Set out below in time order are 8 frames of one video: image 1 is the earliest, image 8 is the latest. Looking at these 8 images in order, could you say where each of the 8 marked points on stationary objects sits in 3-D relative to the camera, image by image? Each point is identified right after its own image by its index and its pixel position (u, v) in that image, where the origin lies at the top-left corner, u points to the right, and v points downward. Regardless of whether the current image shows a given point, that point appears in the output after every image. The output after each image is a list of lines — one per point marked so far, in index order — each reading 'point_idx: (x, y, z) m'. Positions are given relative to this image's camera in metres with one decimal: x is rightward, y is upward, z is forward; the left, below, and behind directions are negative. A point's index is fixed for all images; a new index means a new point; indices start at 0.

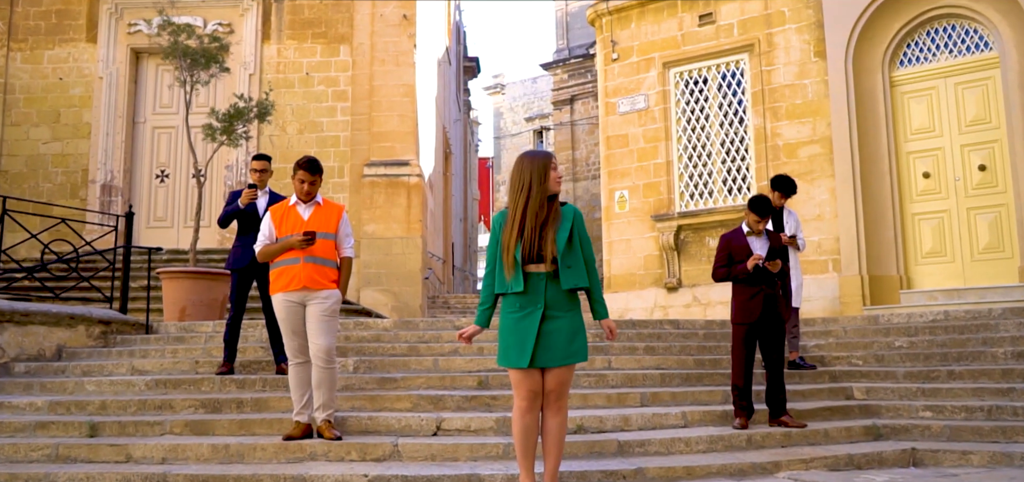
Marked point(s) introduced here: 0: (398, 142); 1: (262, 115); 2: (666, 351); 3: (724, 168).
0: (-2.0, +1.7, +13.8) m
1: (-3.1, +1.5, +9.8) m
2: (+1.3, -1.0, +6.9) m
3: (+3.0, +1.0, +11.3) m
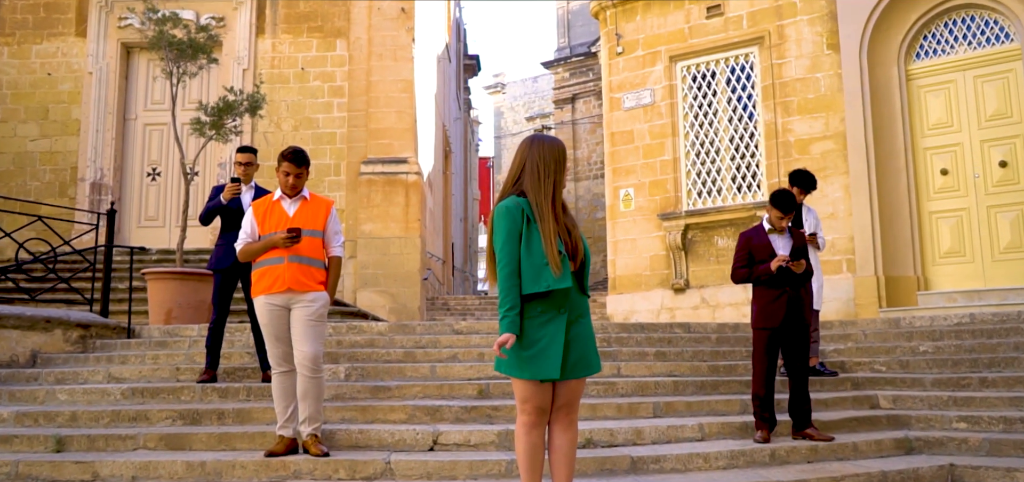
0: (-1.9, +1.7, +13.4) m
1: (-3.0, +1.6, +9.4) m
2: (+1.4, -1.0, +6.6) m
3: (+3.0, +1.0, +10.9) m
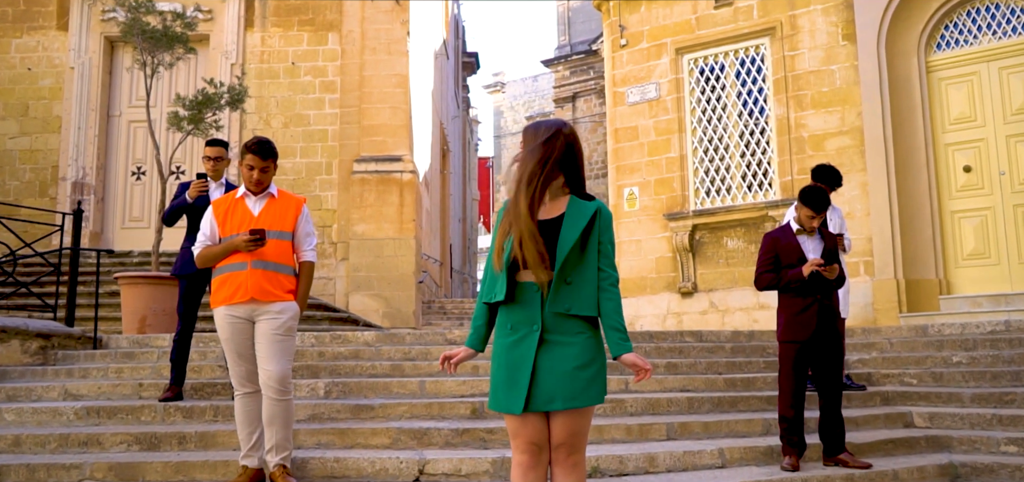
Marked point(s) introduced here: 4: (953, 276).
0: (-2.0, +1.7, +12.9) m
1: (-3.1, +1.5, +8.8) m
2: (+1.3, -1.0, +6.0) m
3: (+3.0, +1.0, +10.4) m
4: (+5.0, -0.4, +9.1) m
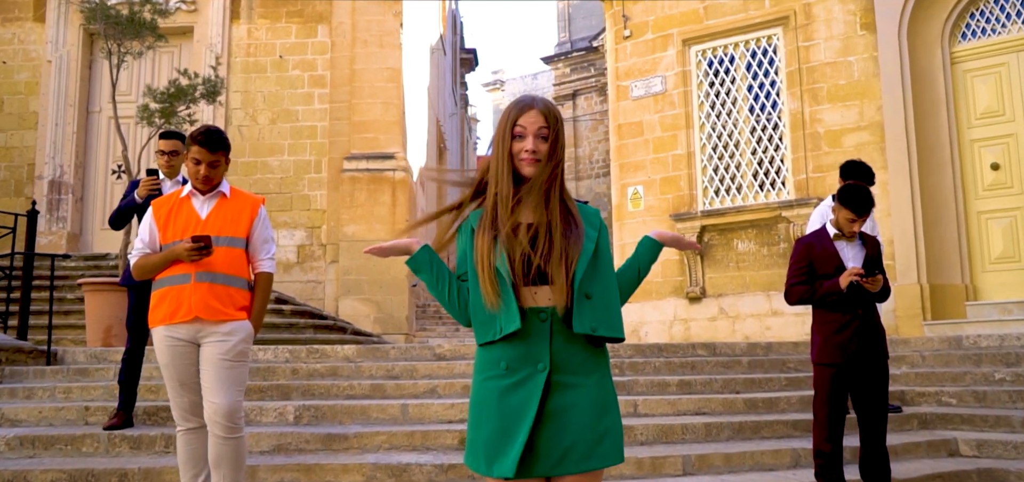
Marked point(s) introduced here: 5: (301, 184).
0: (-2.0, +1.7, +12.3) m
1: (-3.1, +1.5, +8.2) m
2: (+1.3, -1.0, +5.4) m
3: (+3.0, +1.0, +9.8) m
4: (+5.0, -0.4, +8.5) m
5: (-3.3, +0.9, +12.4) m
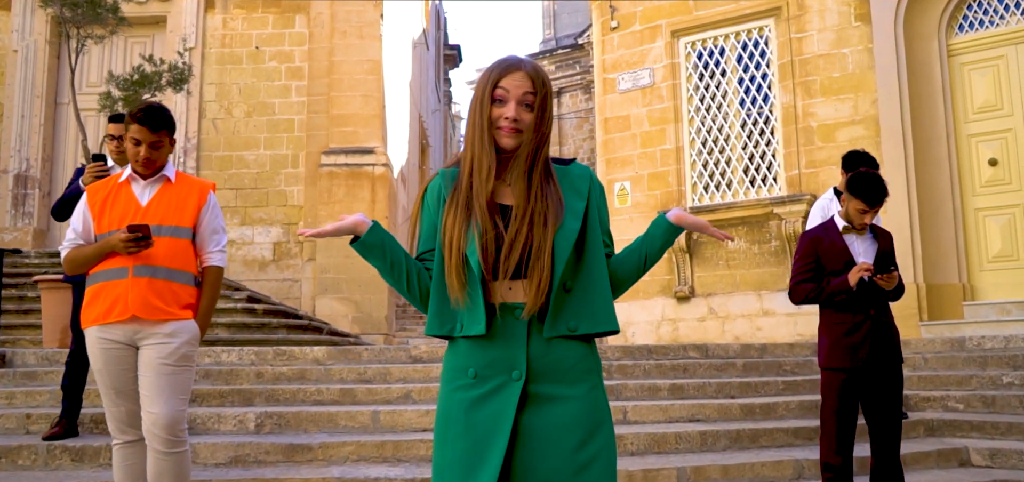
0: (-2.2, +1.7, +11.9) m
1: (-3.3, +1.5, +7.8) m
2: (+1.2, -1.0, +5.1) m
3: (+2.8, +1.0, +9.5) m
4: (+4.8, -0.4, +8.3) m
5: (-3.5, +0.9, +12.0) m
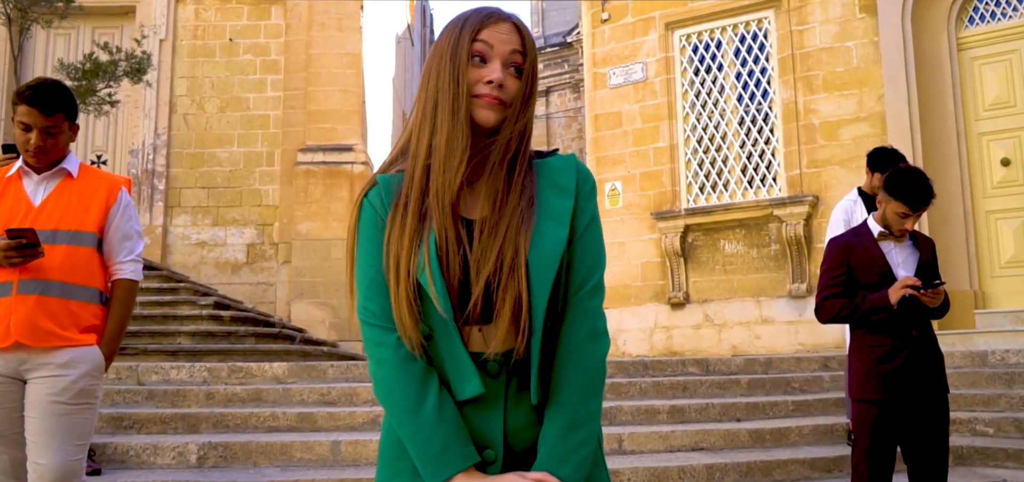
0: (-2.4, +1.7, +11.3) m
1: (-3.4, +1.5, +7.2) m
2: (+1.1, -1.0, +4.6) m
3: (+2.6, +1.0, +9.0) m
4: (+4.7, -0.5, +7.8) m
5: (-3.7, +0.9, +11.5) m
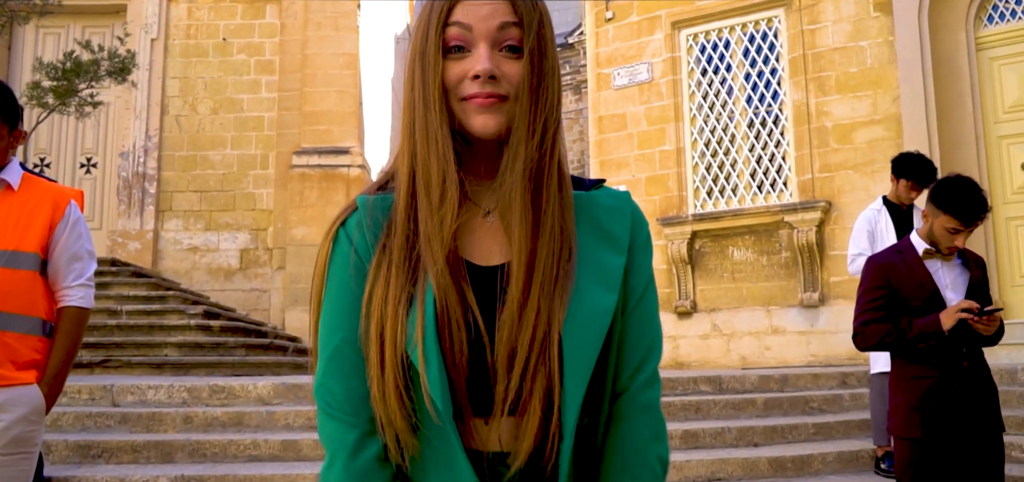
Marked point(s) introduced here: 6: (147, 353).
0: (-2.4, +1.6, +11.0) m
1: (-3.4, +1.5, +6.9) m
2: (+1.1, -1.1, +4.3) m
3: (+2.6, +0.9, +8.7) m
4: (+4.7, -0.5, +7.5) m
5: (-3.7, +0.8, +11.1) m
6: (-3.4, -1.0, +7.4) m
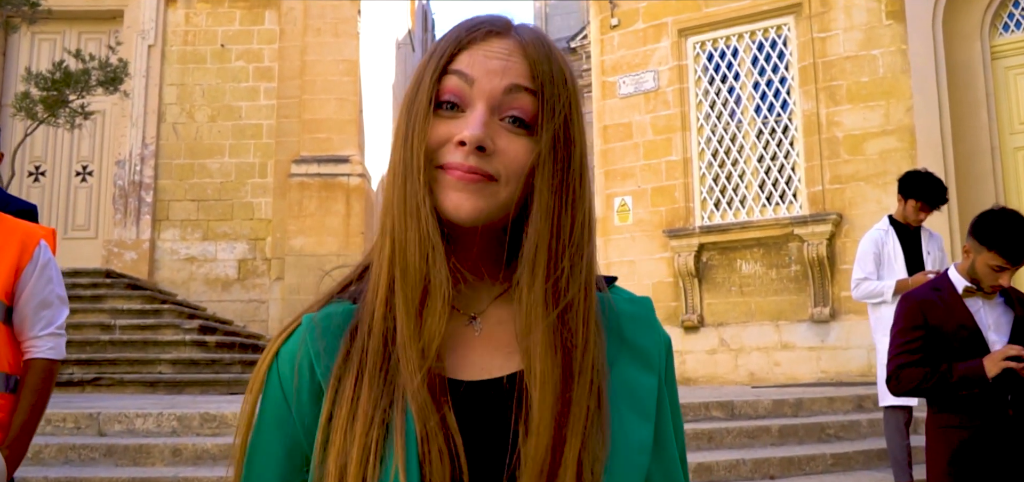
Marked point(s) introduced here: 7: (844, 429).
0: (-2.4, +1.5, +10.8) m
1: (-3.4, +1.3, +6.8) m
2: (+1.1, -1.2, +4.1) m
3: (+2.6, +0.8, +8.5) m
4: (+4.7, -0.7, +7.3) m
5: (-3.7, +0.7, +11.0) m
6: (-3.4, -1.2, +7.3) m
7: (+2.0, -1.1, +4.9) m
